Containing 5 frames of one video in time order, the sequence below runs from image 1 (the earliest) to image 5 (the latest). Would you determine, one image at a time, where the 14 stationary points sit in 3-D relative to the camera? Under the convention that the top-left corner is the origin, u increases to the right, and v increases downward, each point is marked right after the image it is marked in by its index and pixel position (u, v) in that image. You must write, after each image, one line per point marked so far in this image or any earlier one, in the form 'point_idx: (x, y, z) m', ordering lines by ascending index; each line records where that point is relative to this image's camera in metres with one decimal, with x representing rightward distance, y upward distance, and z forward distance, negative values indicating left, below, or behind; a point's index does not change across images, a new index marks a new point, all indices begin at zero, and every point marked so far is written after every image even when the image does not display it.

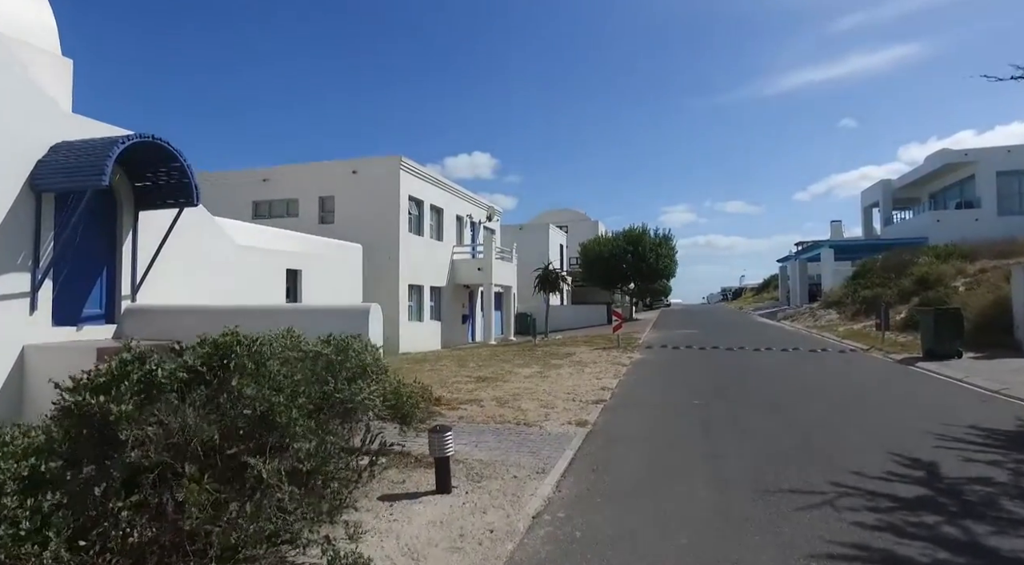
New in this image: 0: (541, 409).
0: (+0.4, -1.8, +9.0) m
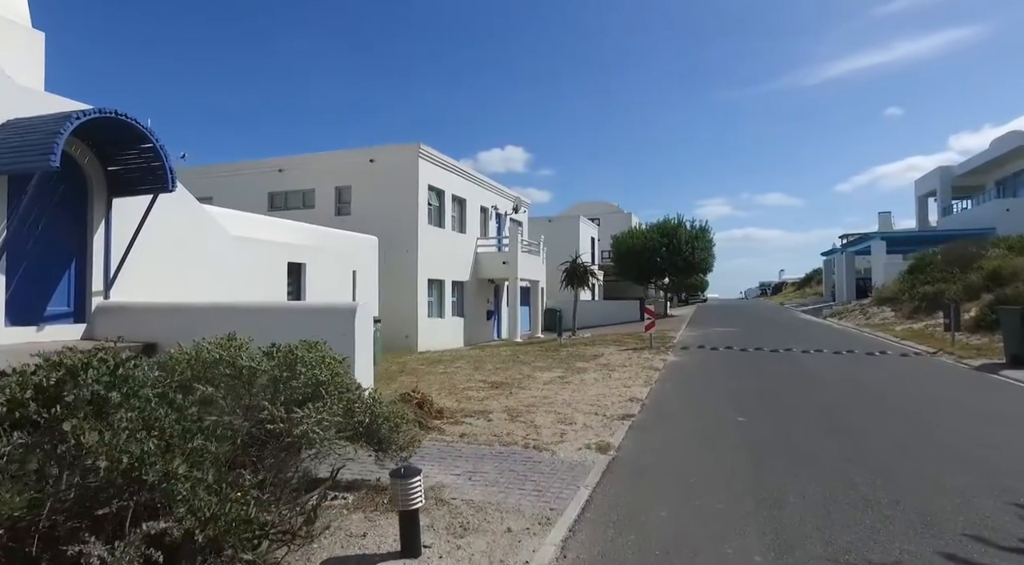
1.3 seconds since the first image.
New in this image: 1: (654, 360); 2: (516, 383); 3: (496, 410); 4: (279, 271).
0: (+0.5, -1.7, +7.6) m
1: (+3.0, -1.6, +13.4) m
2: (+0.1, -1.8, +11.1) m
3: (-0.2, -1.8, +8.8) m
4: (-4.8, +0.2, +12.9) m
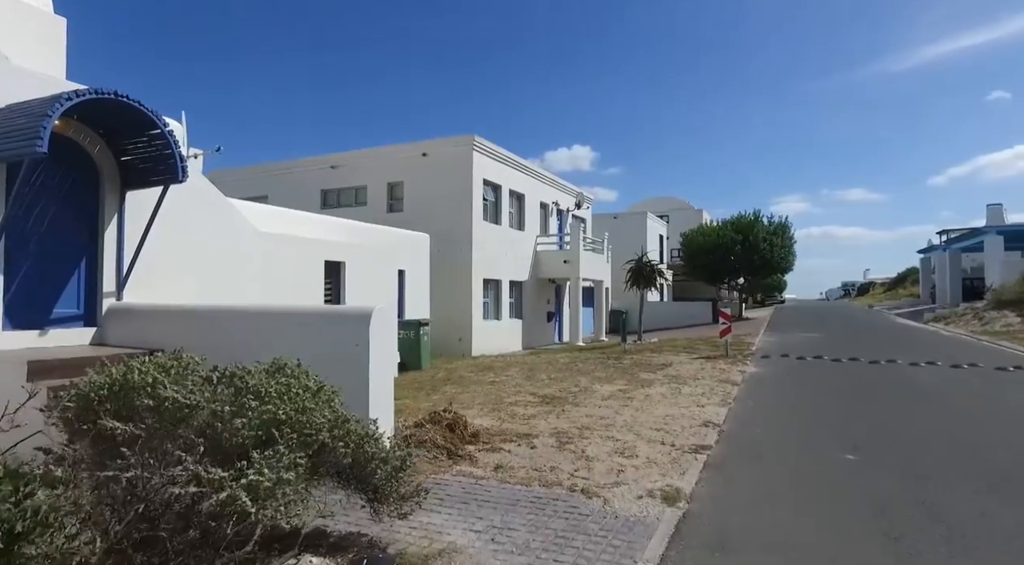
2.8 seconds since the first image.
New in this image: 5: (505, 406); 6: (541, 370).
0: (+1.0, -1.8, +6.2) m
1: (+4.1, -1.7, +11.7) m
2: (+0.9, -1.8, +9.7) m
3: (+0.4, -1.8, +7.5) m
4: (-3.8, +0.2, +12.0) m
5: (-0.1, -1.8, +9.2) m
6: (+0.6, -1.8, +13.2) m
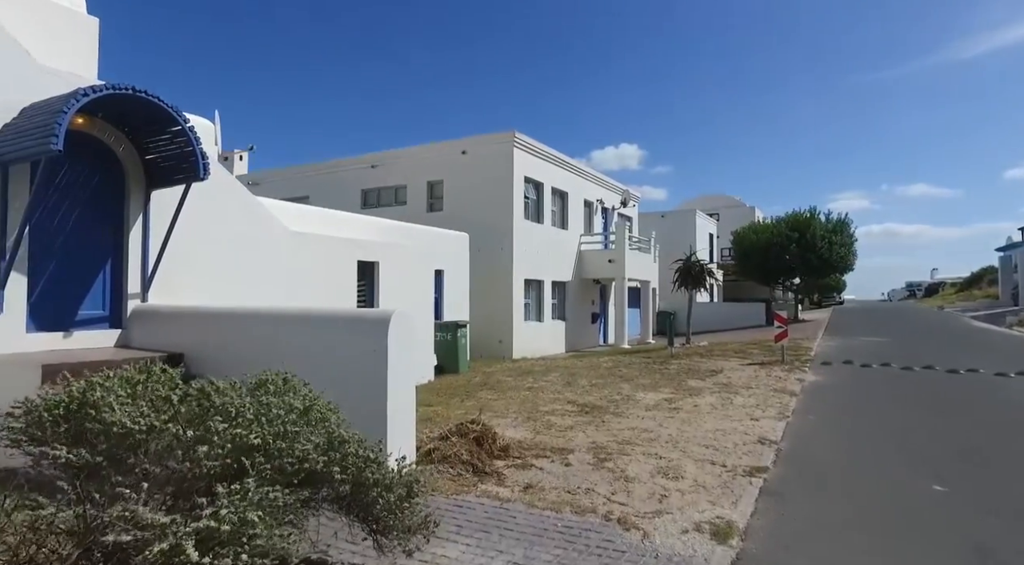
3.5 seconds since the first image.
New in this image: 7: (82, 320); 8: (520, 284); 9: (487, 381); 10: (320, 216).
0: (+1.3, -1.8, +5.6) m
1: (+4.8, -1.7, +10.8) m
2: (+1.4, -1.8, +9.1) m
3: (+0.7, -1.8, +6.9) m
4: (-3.1, +0.2, +11.7) m
5: (+0.4, -1.8, +8.6) m
6: (+1.4, -1.9, +12.6) m
7: (-5.3, -0.5, +7.7) m
8: (+0.2, 0.0, +19.5) m
9: (-0.5, -2.0, +12.6) m
10: (-3.5, +1.3, +11.9) m
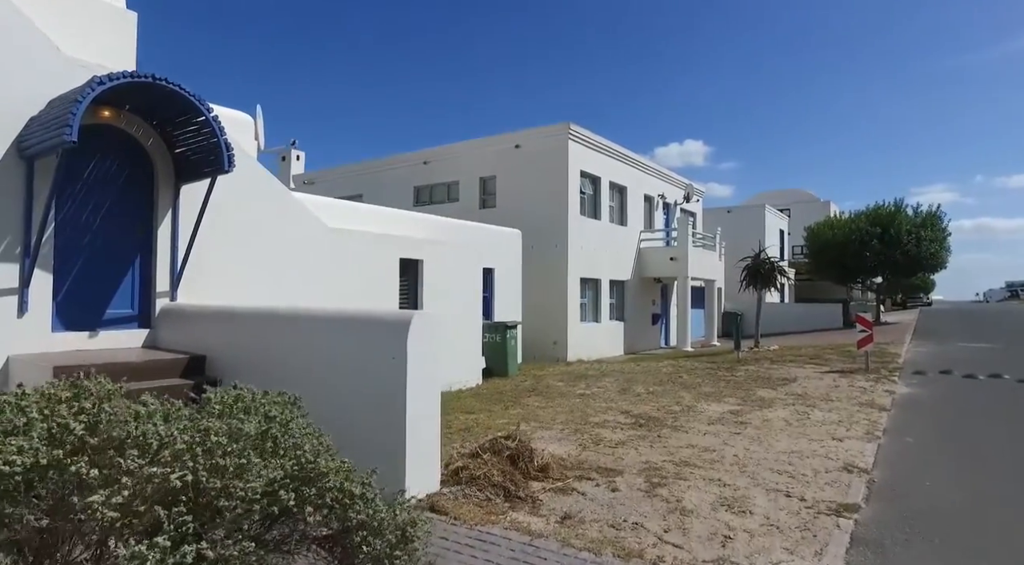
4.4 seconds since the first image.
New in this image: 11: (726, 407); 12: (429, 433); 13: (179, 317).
0: (+1.5, -1.7, +4.7) m
1: (+5.5, -1.6, +9.5) m
2: (+2.0, -1.8, +8.2) m
3: (+1.1, -1.8, +6.0) m
4: (-2.2, +0.2, +11.2) m
5: (+1.0, -1.8, +7.8) m
6: (+2.4, -1.8, +11.7) m
7: (-4.8, -0.4, +7.5) m
8: (+1.9, 0.0, +18.6) m
9: (+0.5, -2.0, +11.8) m
10: (-2.6, +1.3, +11.5) m
11: (+3.0, -1.7, +8.8) m
12: (-0.7, -1.3, +5.6) m
13: (-4.0, -0.4, +7.7) m
